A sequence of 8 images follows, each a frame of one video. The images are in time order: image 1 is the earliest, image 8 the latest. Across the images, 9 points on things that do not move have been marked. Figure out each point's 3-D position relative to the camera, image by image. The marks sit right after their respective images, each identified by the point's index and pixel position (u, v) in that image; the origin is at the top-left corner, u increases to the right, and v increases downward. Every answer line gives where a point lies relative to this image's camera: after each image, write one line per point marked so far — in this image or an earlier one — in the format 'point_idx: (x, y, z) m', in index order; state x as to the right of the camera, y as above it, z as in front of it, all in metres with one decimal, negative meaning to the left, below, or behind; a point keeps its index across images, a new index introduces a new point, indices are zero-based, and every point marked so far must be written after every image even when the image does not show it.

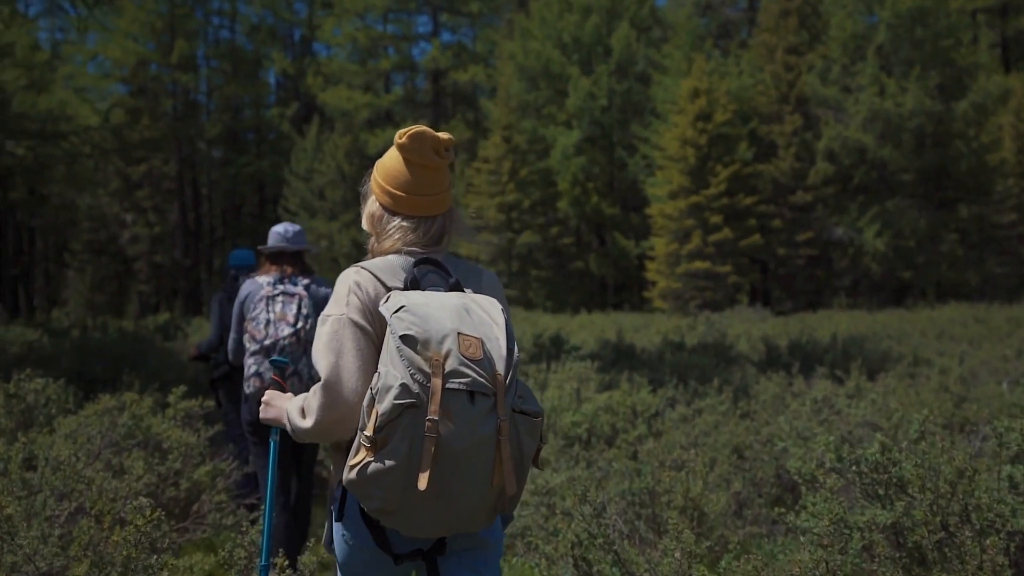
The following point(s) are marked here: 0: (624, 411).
0: (+0.9, -1.0, +6.8) m
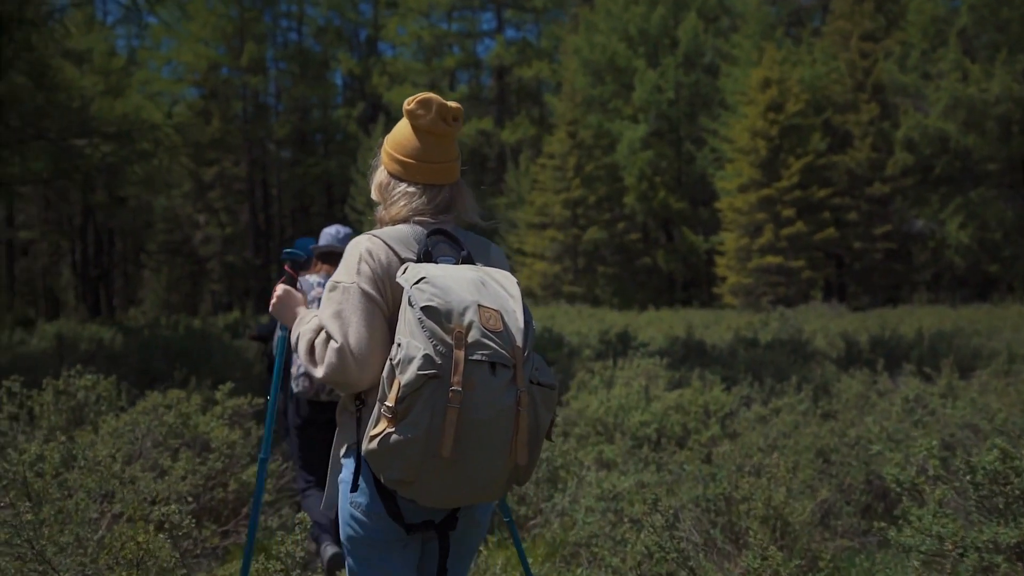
0: (+1.4, -0.9, +6.5) m
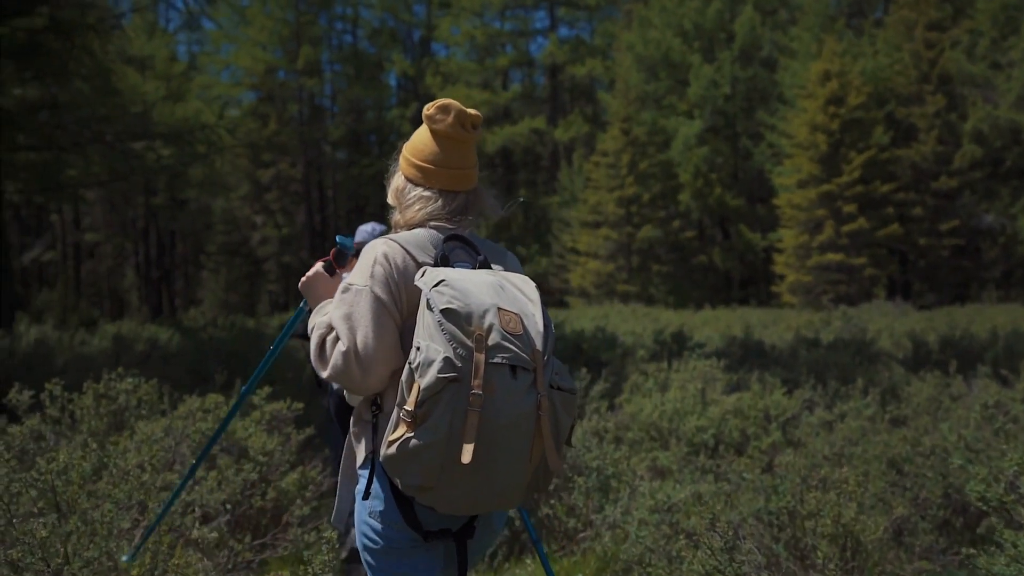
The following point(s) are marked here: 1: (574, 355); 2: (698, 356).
0: (+1.7, -0.9, +6.3) m
1: (+0.7, -0.8, +10.0) m
2: (+1.9, -0.7, +9.1) m
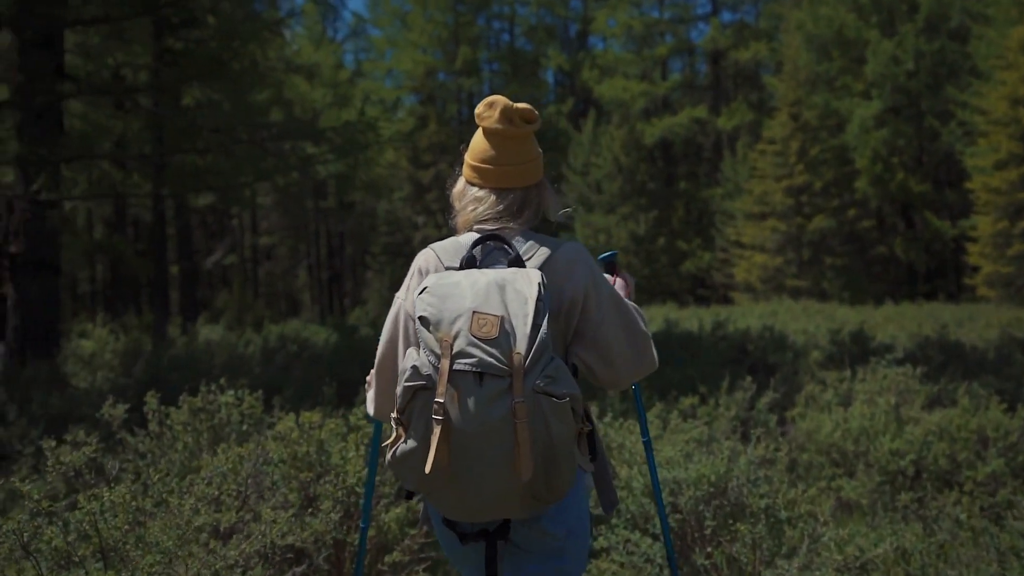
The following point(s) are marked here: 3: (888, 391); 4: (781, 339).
0: (+2.7, -0.9, +5.3) m
1: (+2.4, -0.7, +9.2) m
2: (+3.4, -0.6, +8.0) m
3: (+2.8, -0.8, +6.7) m
4: (+3.0, -0.6, +9.8) m
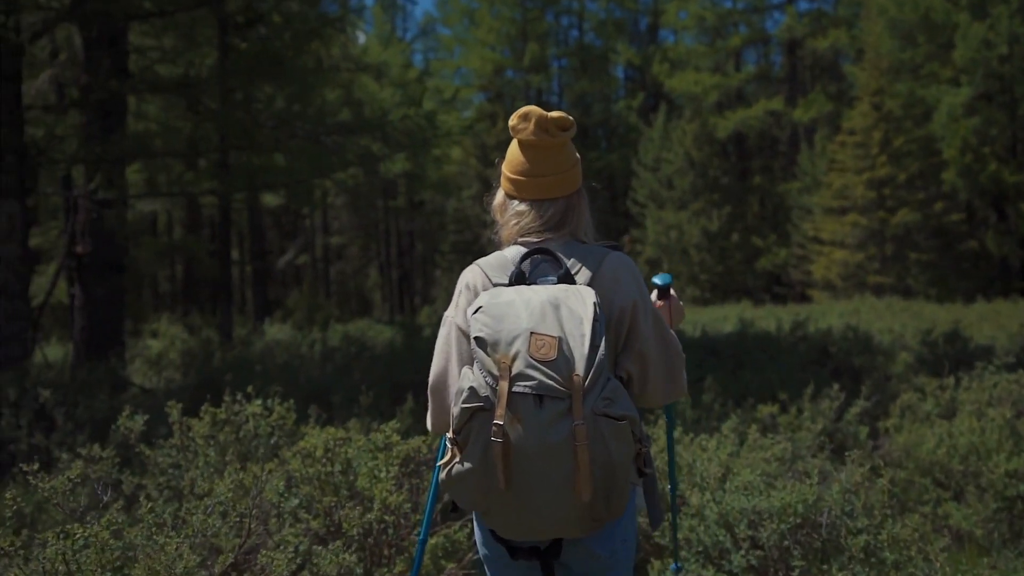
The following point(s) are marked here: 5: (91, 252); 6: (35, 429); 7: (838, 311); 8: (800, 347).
0: (+3.0, -0.8, +4.7) m
1: (+3.0, -0.7, +8.6) m
2: (+3.9, -0.6, +7.3) m
3: (+3.3, -0.7, +6.1) m
4: (+3.7, -0.5, +9.2) m
5: (-4.4, +0.4, +9.1) m
6: (-3.1, -0.9, +5.7) m
7: (+5.7, -0.4, +15.5) m
8: (+2.9, -0.6, +8.8) m
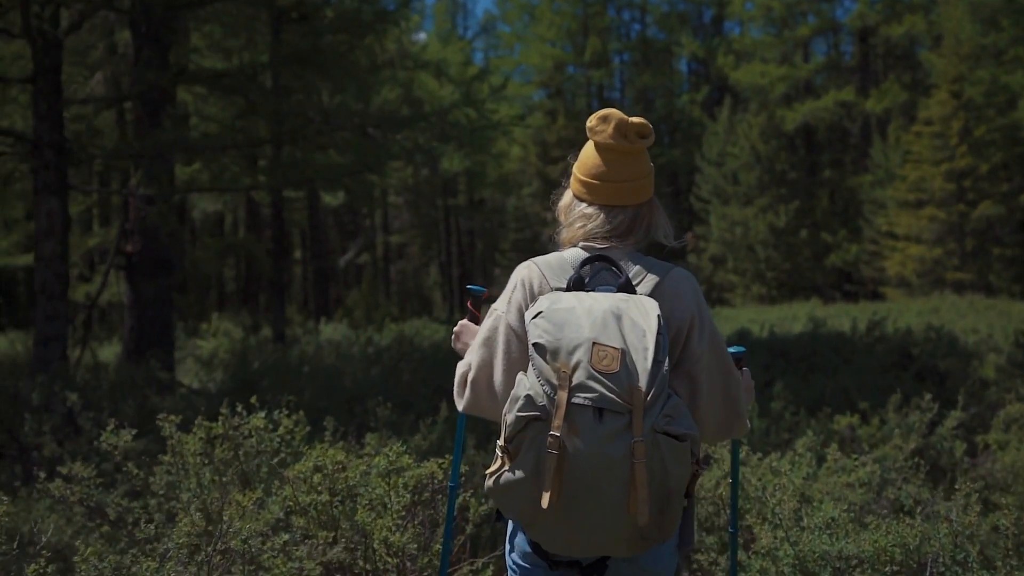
0: (+3.3, -0.8, +4.1) m
1: (+3.5, -0.7, +8.0) m
2: (+4.3, -0.6, +6.6) m
3: (+3.6, -0.7, +5.5) m
4: (+4.2, -0.5, +8.5) m
5: (-3.8, +0.4, +9.0) m
6: (-2.8, -0.9, +5.5) m
7: (+6.7, -0.4, +14.6) m
8: (+3.4, -0.6, +8.2) m
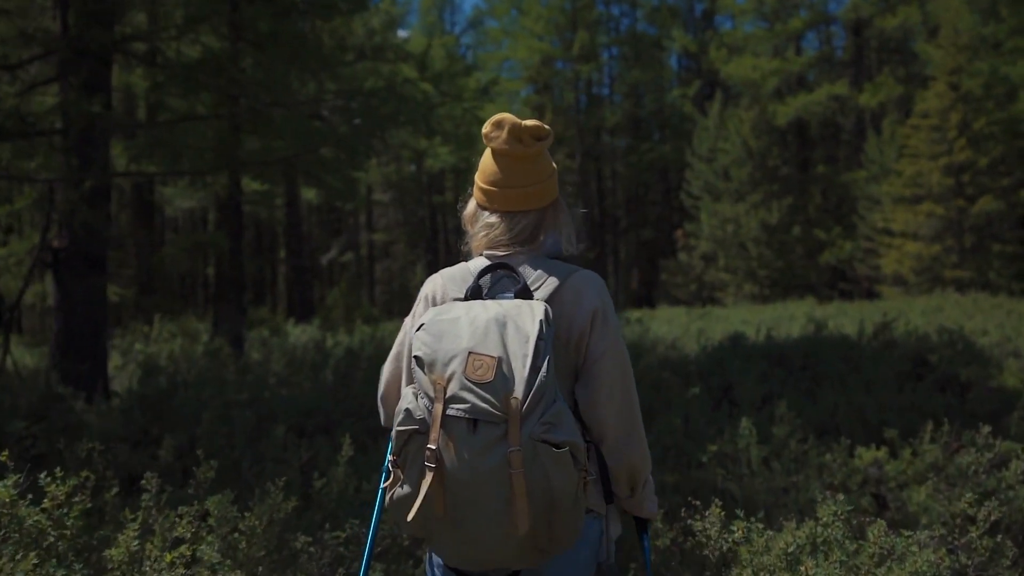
0: (+3.0, -0.8, +3.2) m
1: (+3.2, -0.7, +7.1) m
2: (+4.1, -0.6, +5.8) m
3: (+3.3, -0.7, +4.6) m
4: (+4.0, -0.5, +7.6) m
5: (-4.1, +0.4, +8.1) m
6: (-3.1, -0.9, +4.6) m
7: (+6.4, -0.3, +13.8) m
8: (+3.1, -0.6, +7.3) m
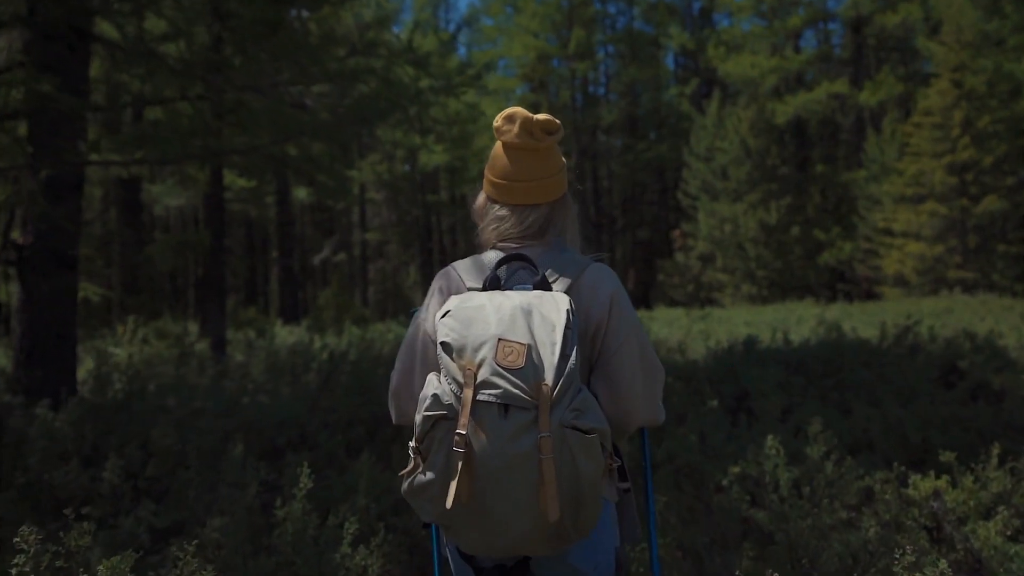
0: (+3.0, -0.8, +2.7) m
1: (+3.2, -0.7, +6.6) m
2: (+4.0, -0.6, +5.3) m
3: (+3.3, -0.7, +4.1) m
4: (+3.9, -0.5, +7.2) m
5: (-4.2, +0.4, +7.6) m
6: (-3.1, -0.9, +4.1) m
7: (+6.3, -0.3, +13.3) m
8: (+3.1, -0.6, +6.8) m
